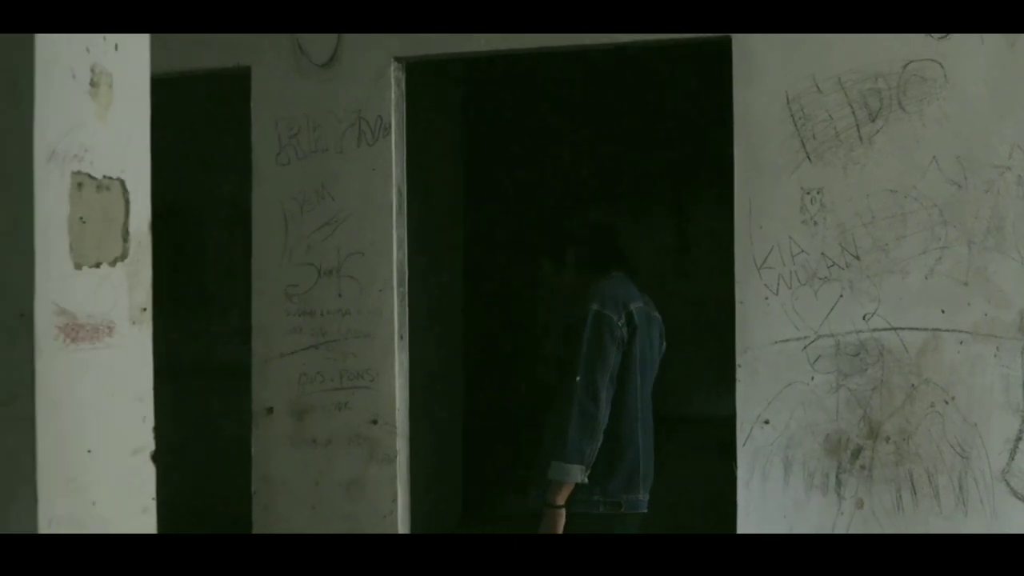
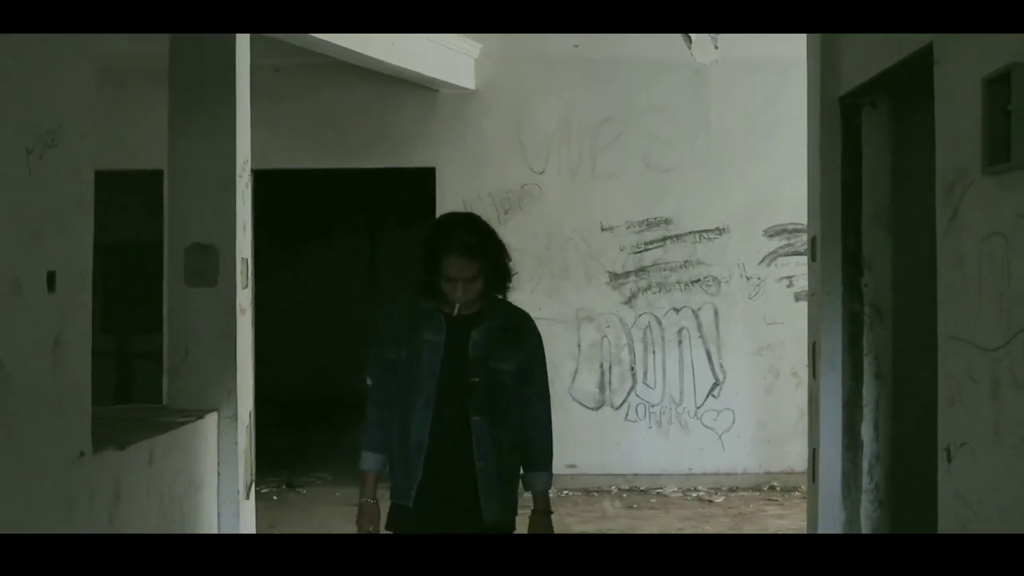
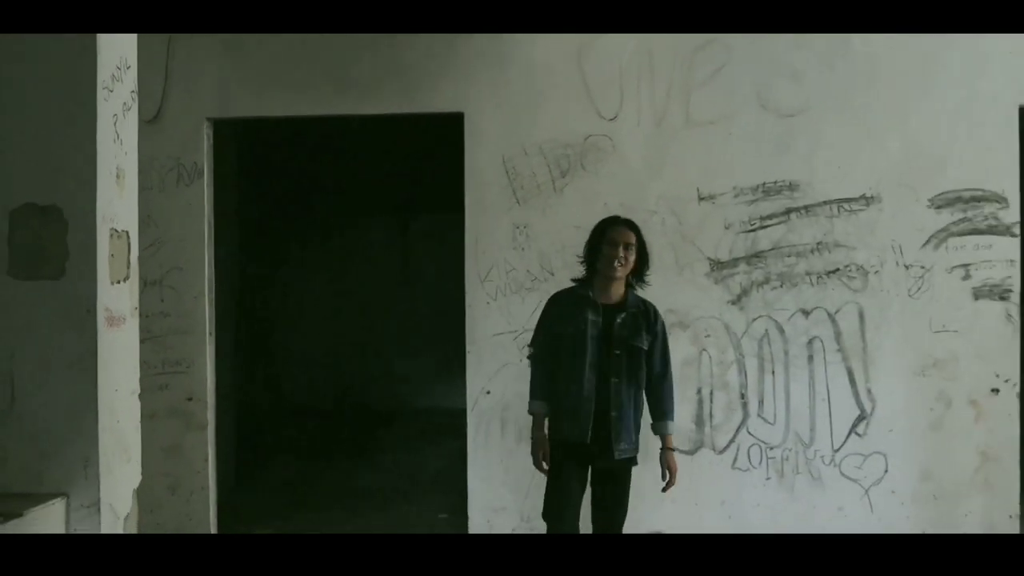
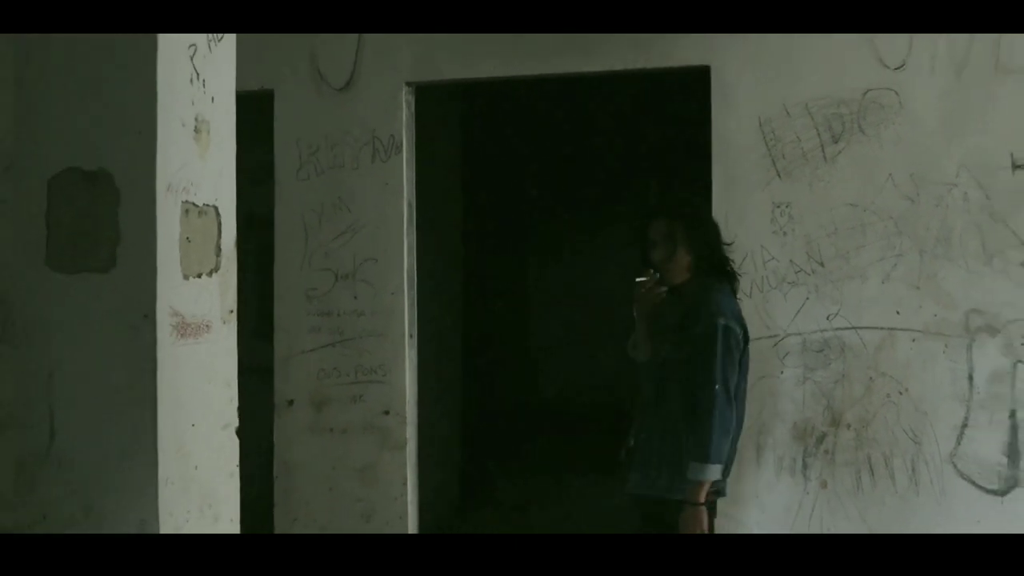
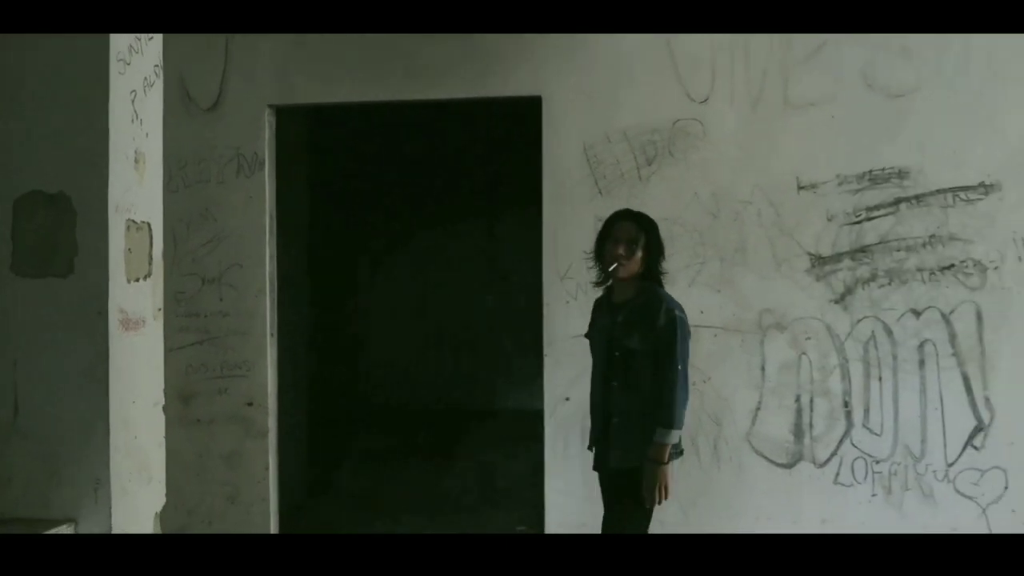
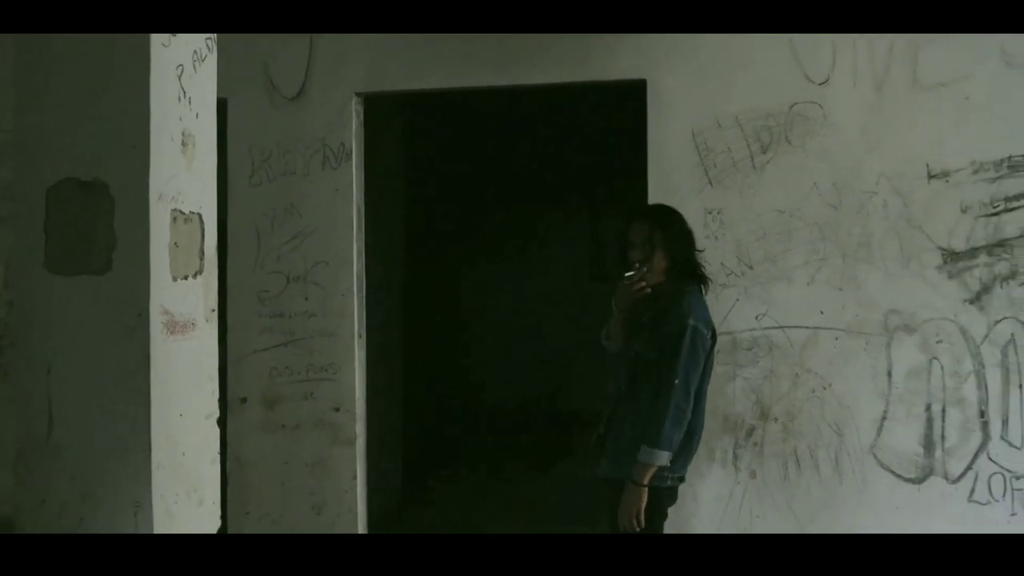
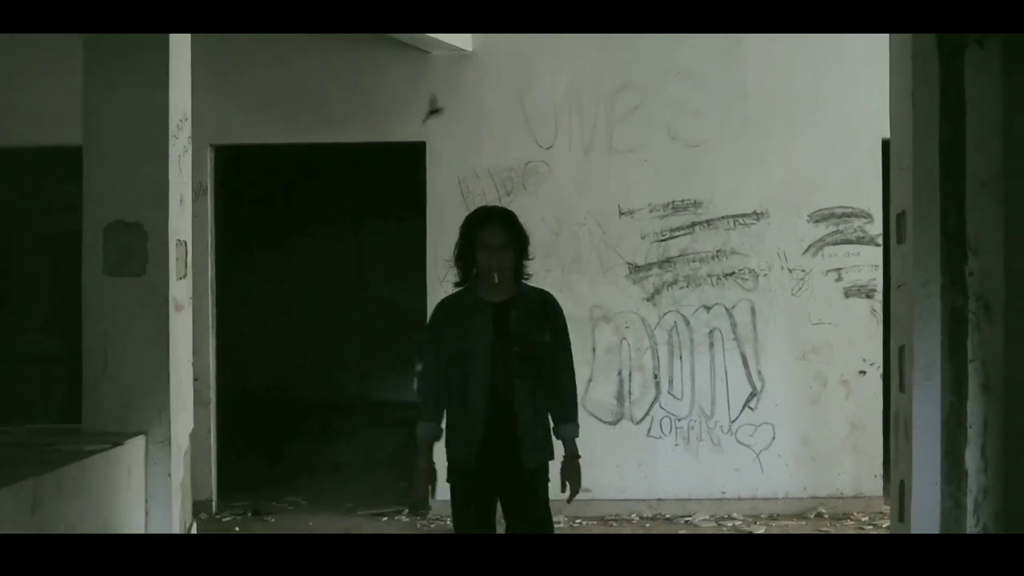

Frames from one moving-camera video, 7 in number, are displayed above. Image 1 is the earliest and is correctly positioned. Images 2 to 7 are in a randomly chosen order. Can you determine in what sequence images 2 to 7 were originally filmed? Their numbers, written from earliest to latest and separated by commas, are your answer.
4, 6, 5, 3, 7, 2
